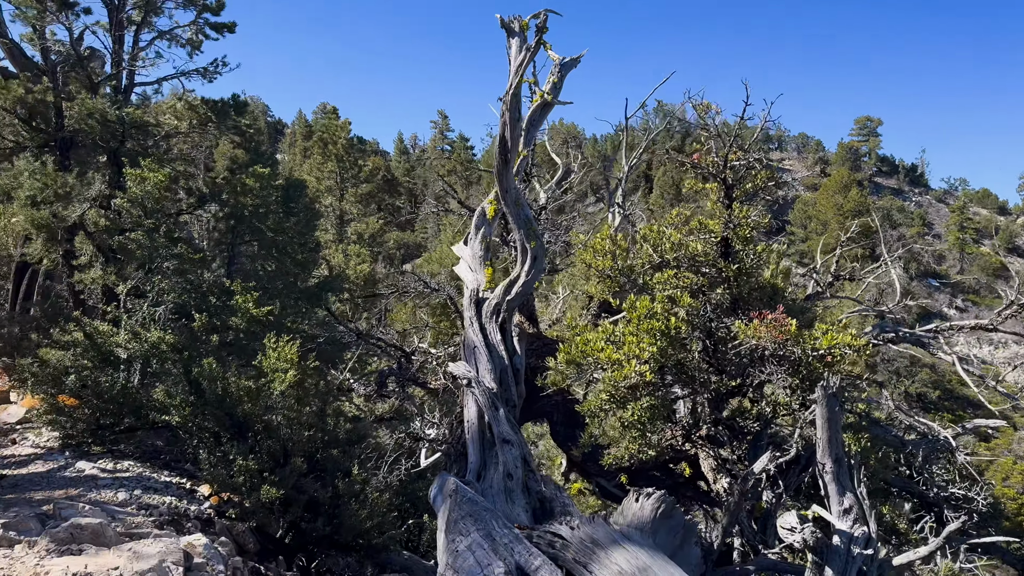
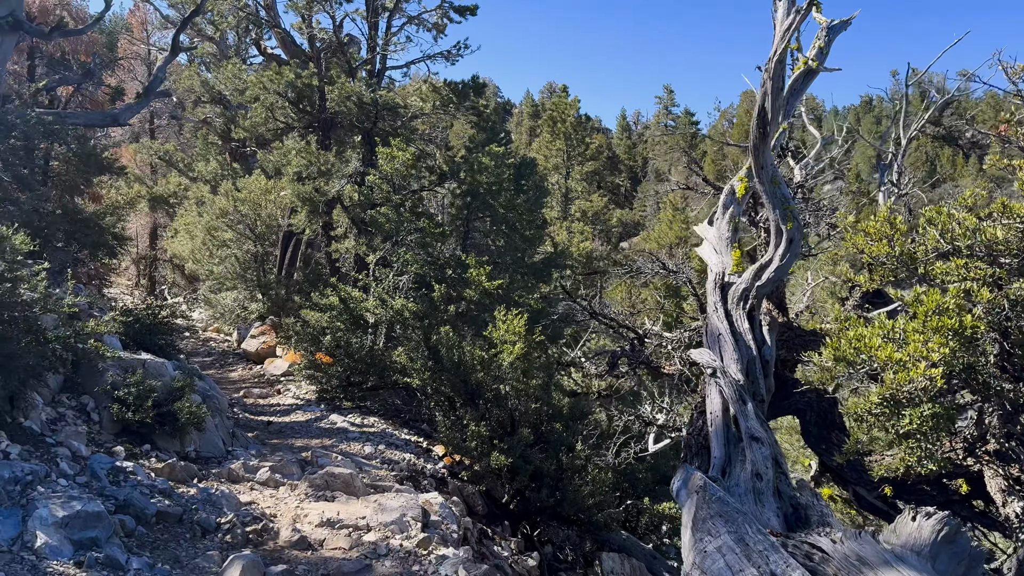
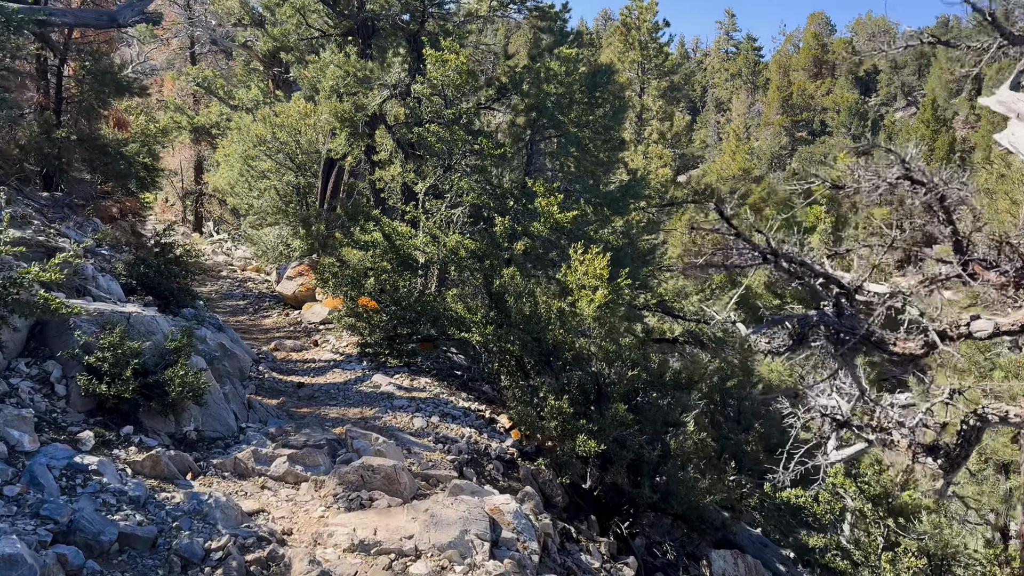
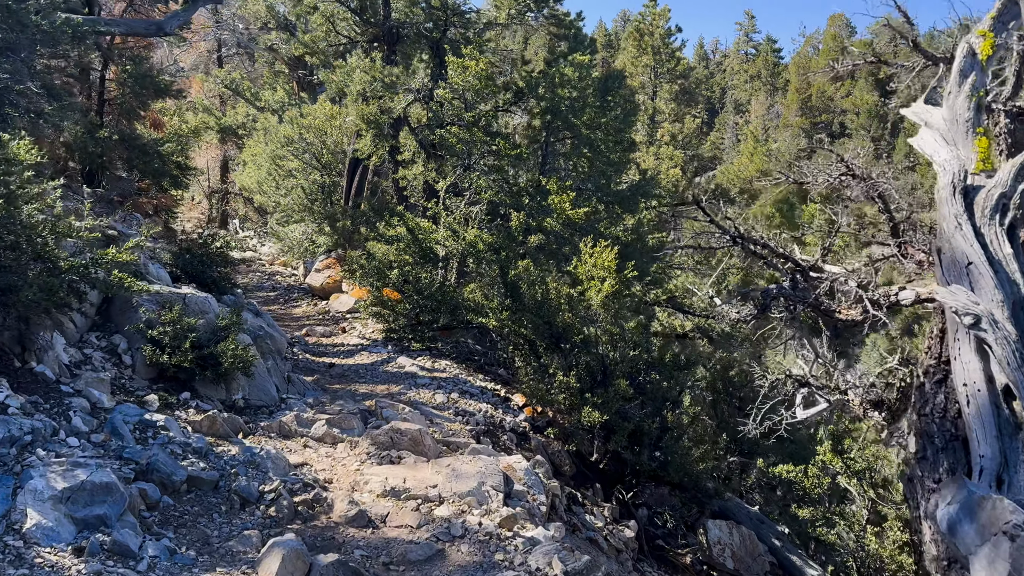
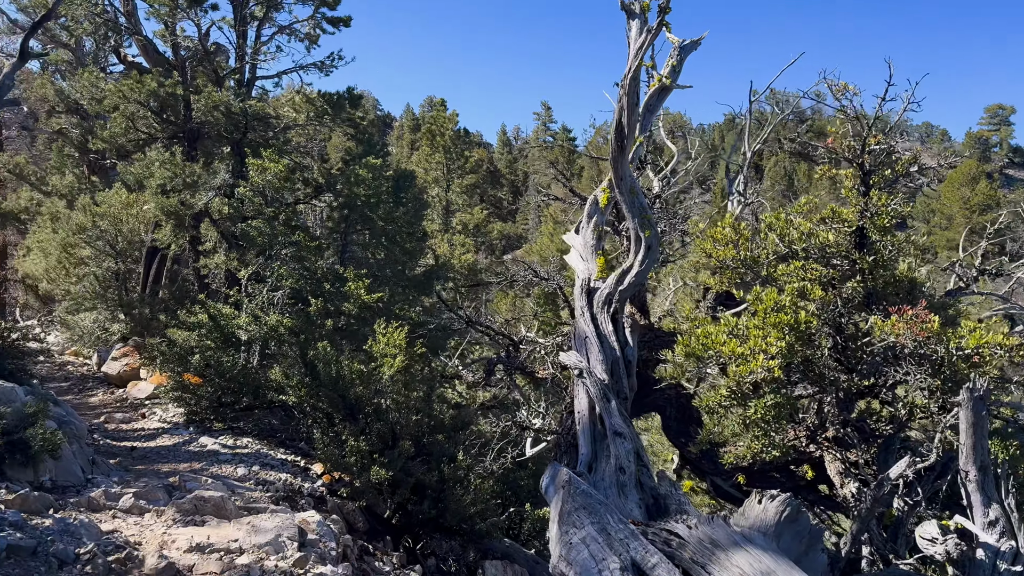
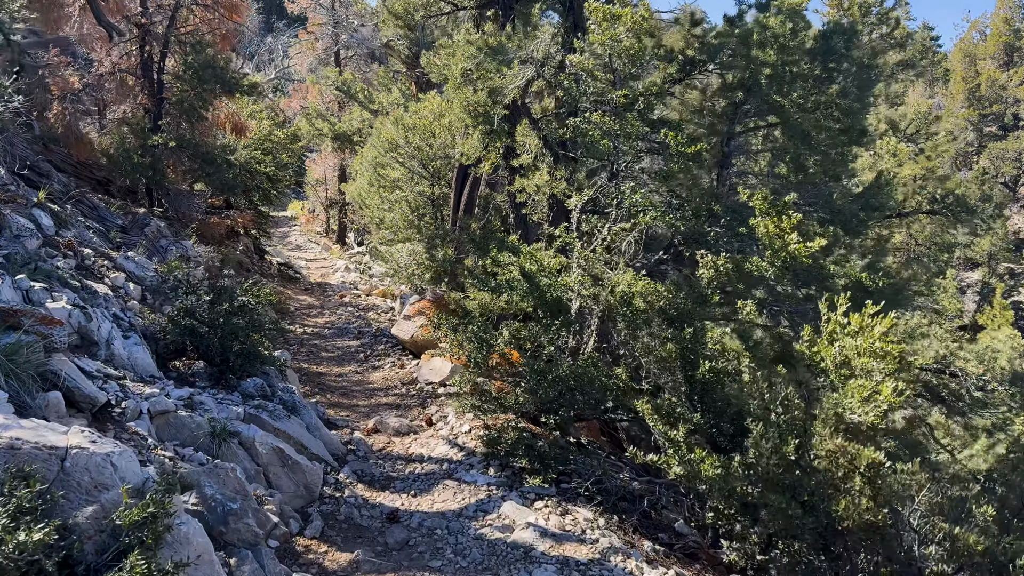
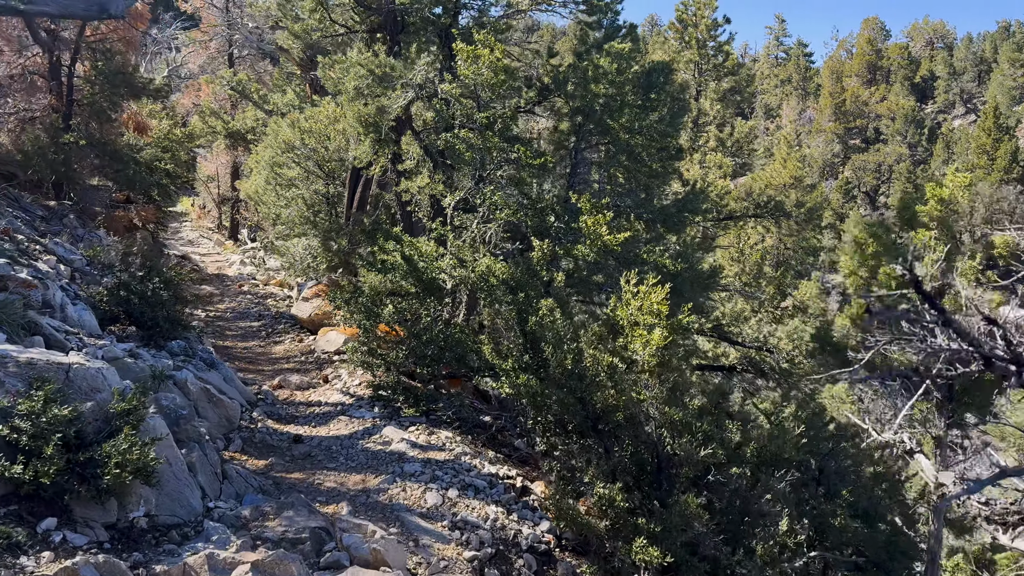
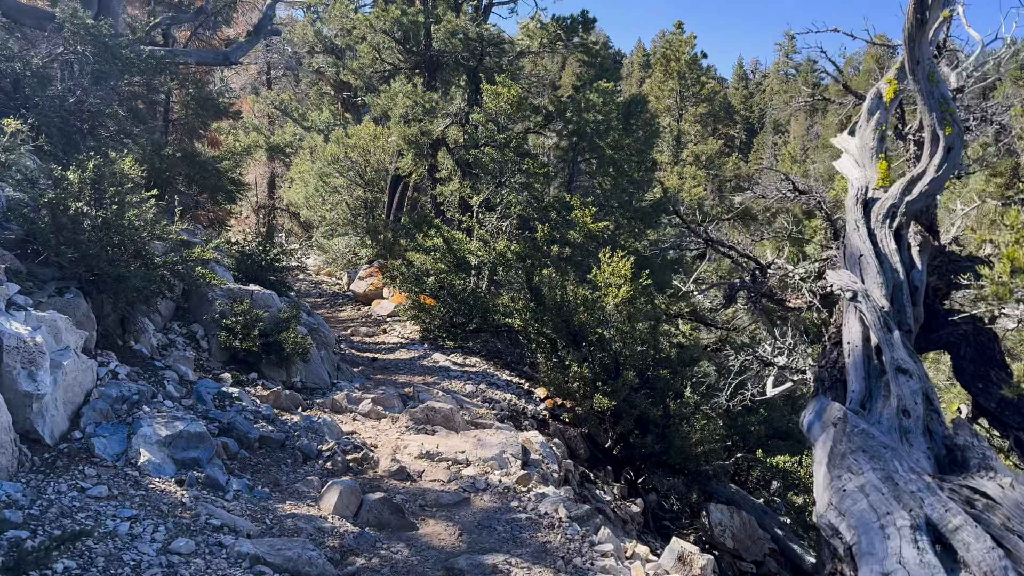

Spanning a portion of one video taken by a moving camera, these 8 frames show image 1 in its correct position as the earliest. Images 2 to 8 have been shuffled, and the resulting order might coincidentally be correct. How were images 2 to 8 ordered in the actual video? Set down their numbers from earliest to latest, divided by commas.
5, 2, 8, 4, 3, 7, 6
